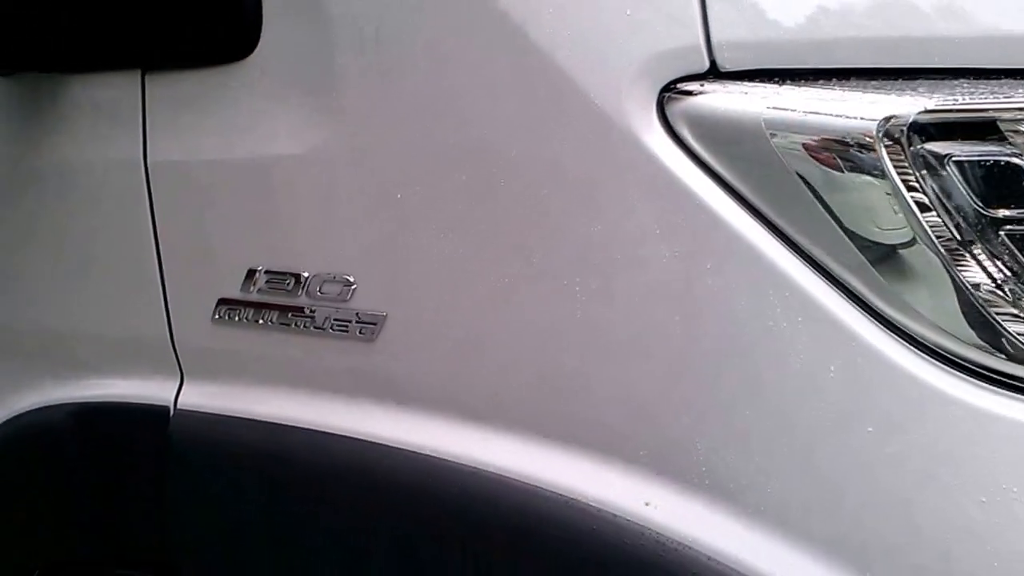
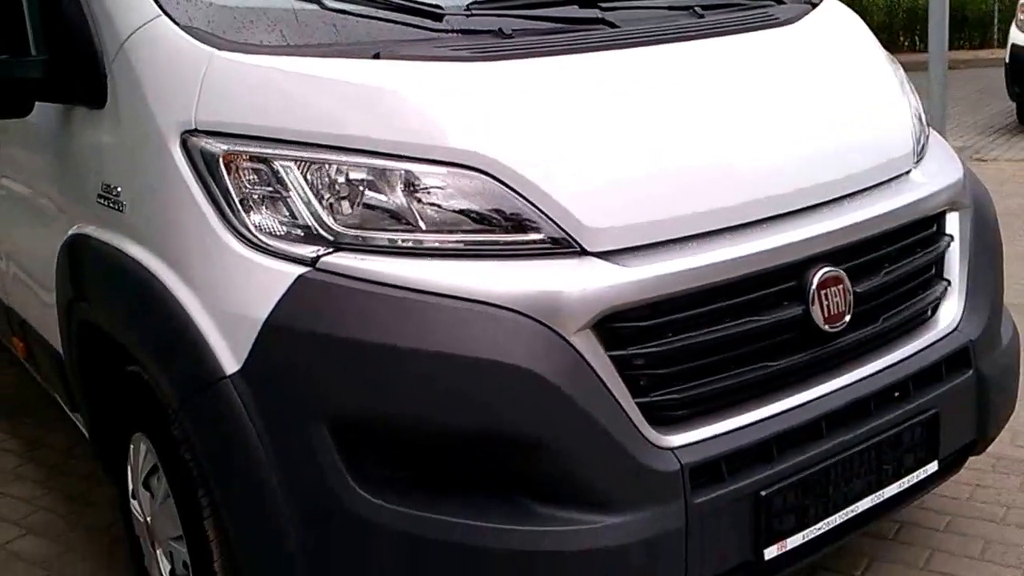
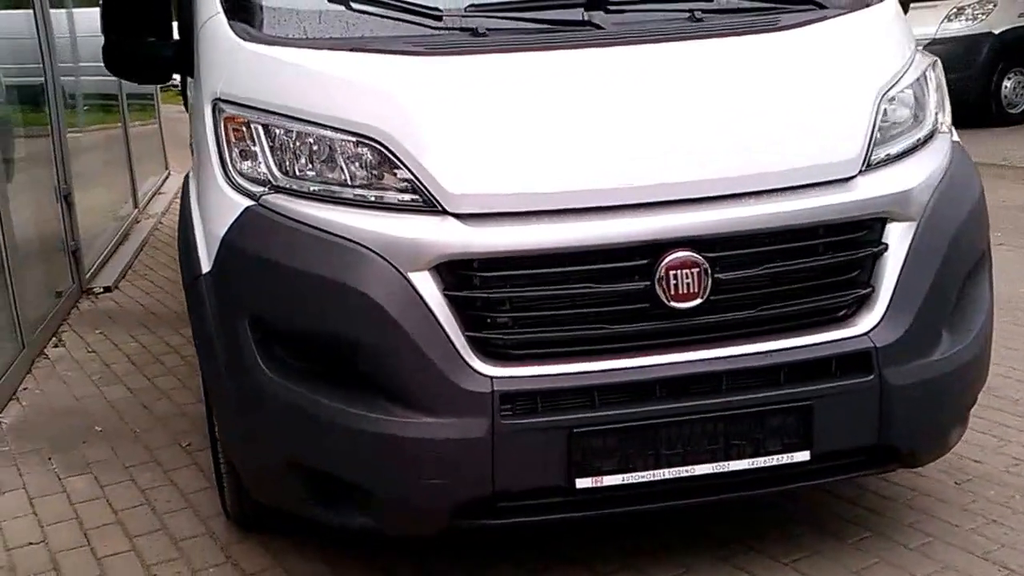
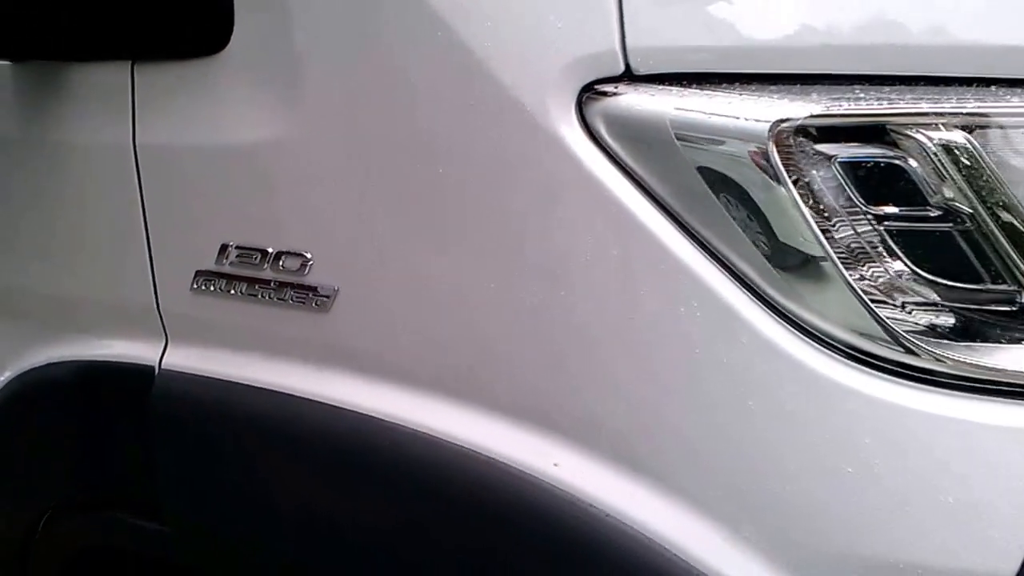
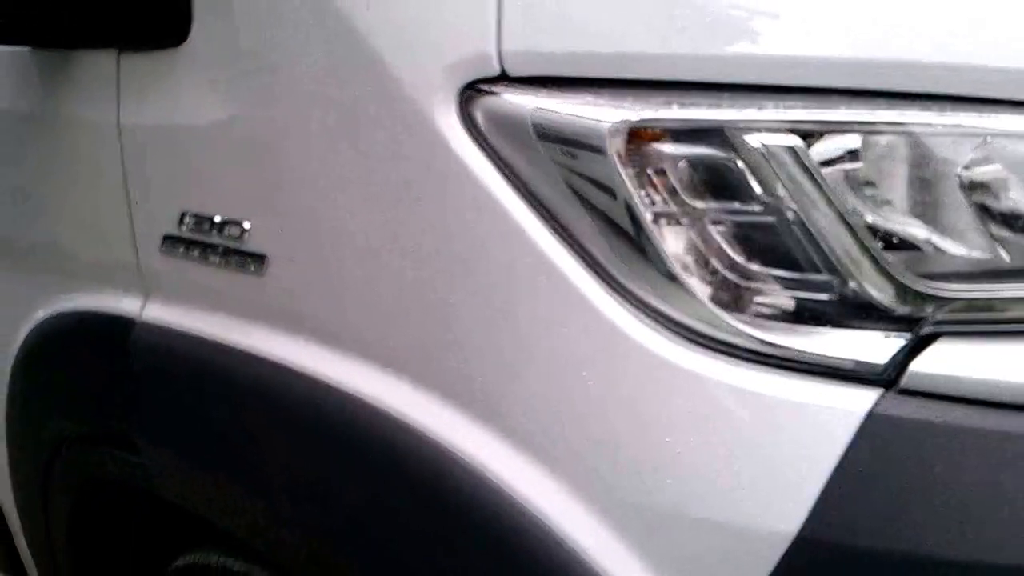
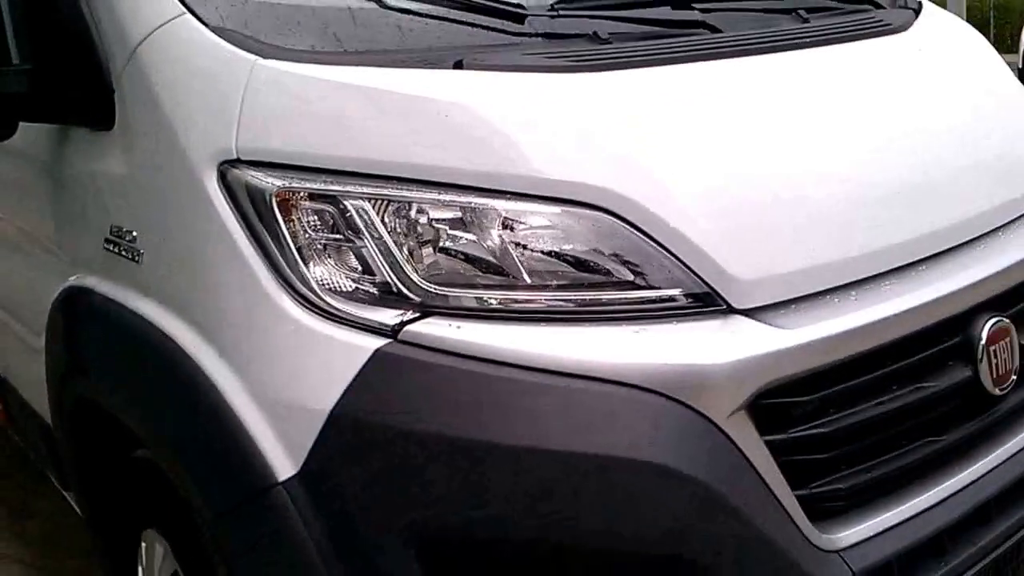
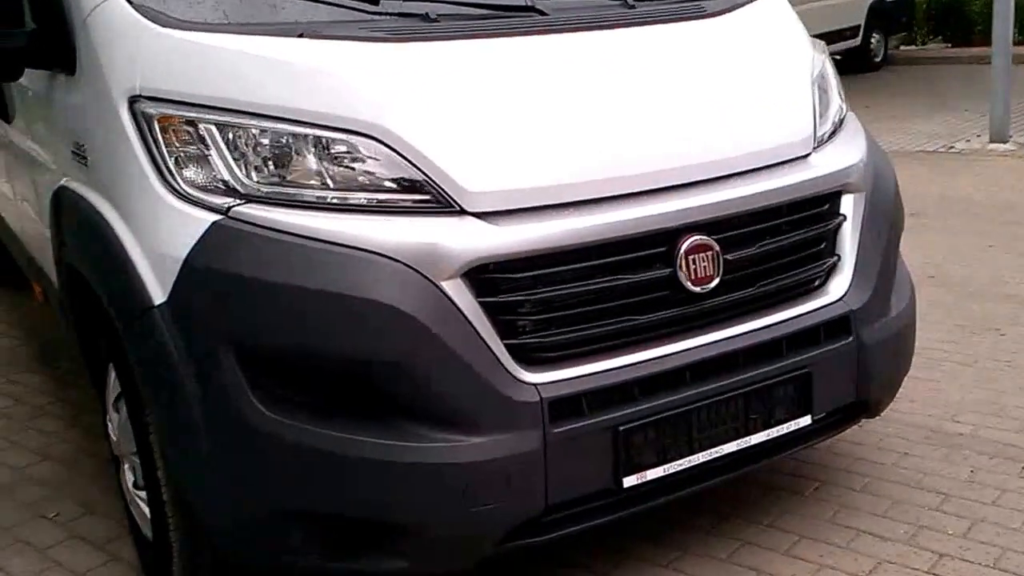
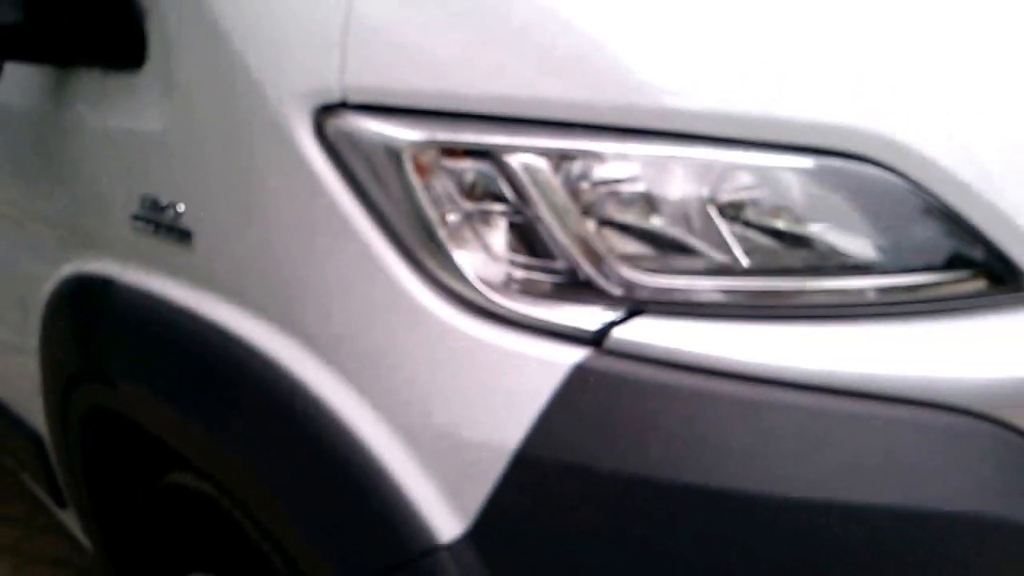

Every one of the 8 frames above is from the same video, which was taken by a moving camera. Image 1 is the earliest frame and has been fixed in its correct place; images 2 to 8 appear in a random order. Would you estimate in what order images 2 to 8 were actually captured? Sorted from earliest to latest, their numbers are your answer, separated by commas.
4, 5, 8, 6, 2, 7, 3
